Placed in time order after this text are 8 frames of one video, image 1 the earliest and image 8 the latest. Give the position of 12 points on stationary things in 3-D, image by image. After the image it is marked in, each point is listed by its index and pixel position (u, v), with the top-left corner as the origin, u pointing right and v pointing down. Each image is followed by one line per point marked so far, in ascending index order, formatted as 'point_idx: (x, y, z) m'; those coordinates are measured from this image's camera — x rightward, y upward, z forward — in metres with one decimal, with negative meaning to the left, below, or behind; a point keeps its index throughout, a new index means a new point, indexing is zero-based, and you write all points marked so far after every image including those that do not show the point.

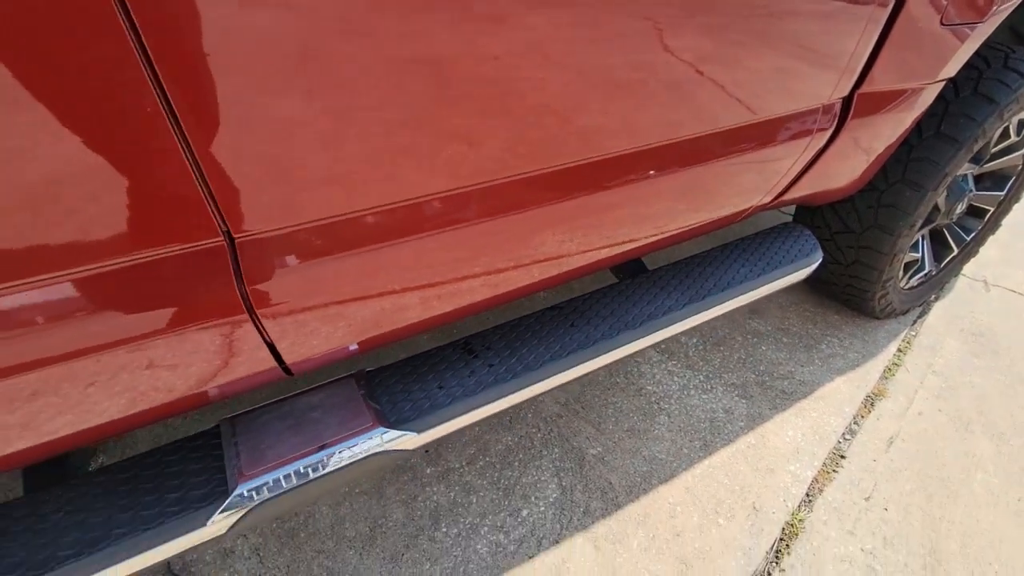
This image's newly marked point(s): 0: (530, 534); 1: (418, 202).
0: (0.0, -0.6, +1.2) m
1: (-0.2, +0.1, +0.8) m
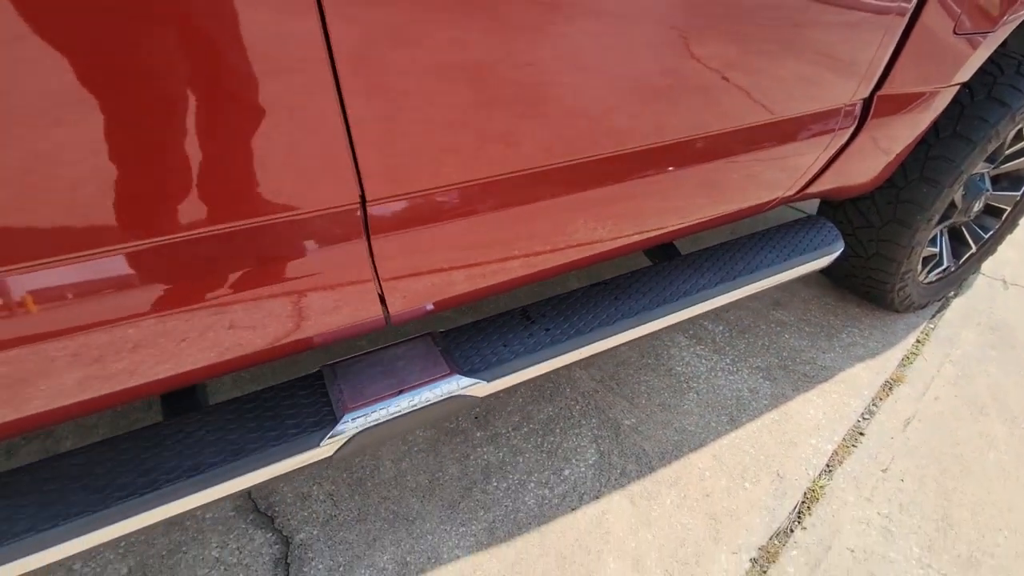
0: (+0.2, -0.5, +1.3) m
1: (0.0, +0.2, +0.9) m
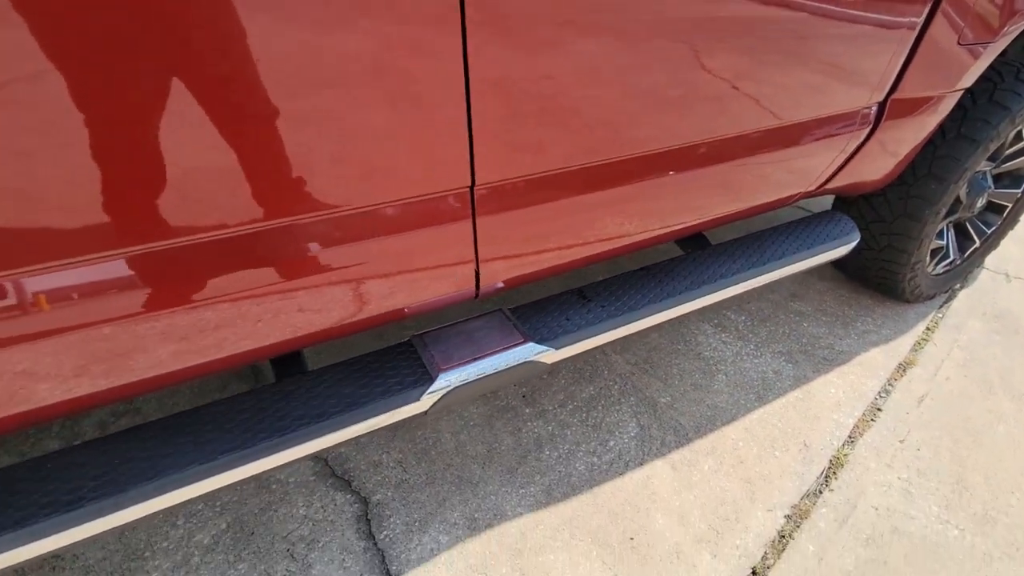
0: (+0.3, -0.5, +1.4) m
1: (+0.1, +0.2, +1.1) m
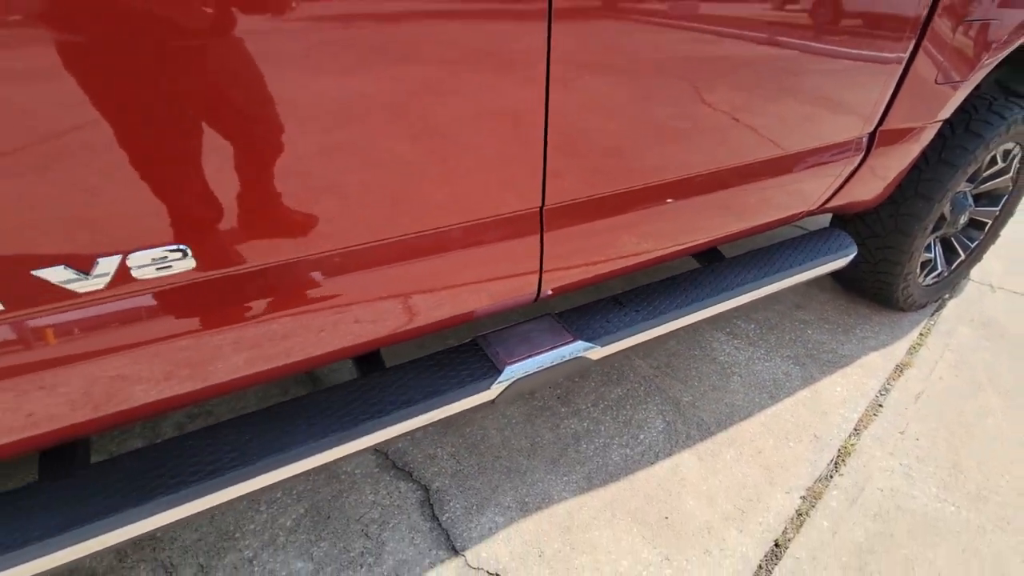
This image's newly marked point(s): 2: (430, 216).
0: (+0.4, -0.5, +1.6) m
1: (+0.2, +0.2, +1.3) m
2: (-0.2, +0.1, +1.1) m
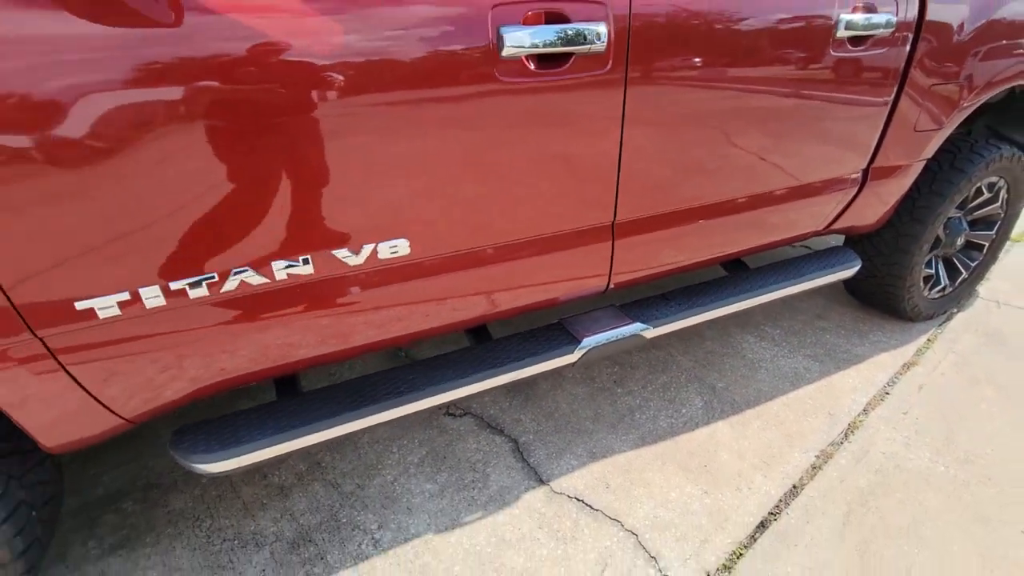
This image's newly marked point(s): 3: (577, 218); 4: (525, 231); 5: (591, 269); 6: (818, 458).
0: (+0.7, -0.5, +2.0) m
1: (+0.5, +0.2, +1.7) m
2: (+0.1, +0.2, +1.5) m
3: (+0.2, +0.2, +1.6) m
4: (0.0, +0.2, +1.5) m
5: (+0.3, +0.1, +1.7) m
6: (+1.1, -0.6, +1.8) m
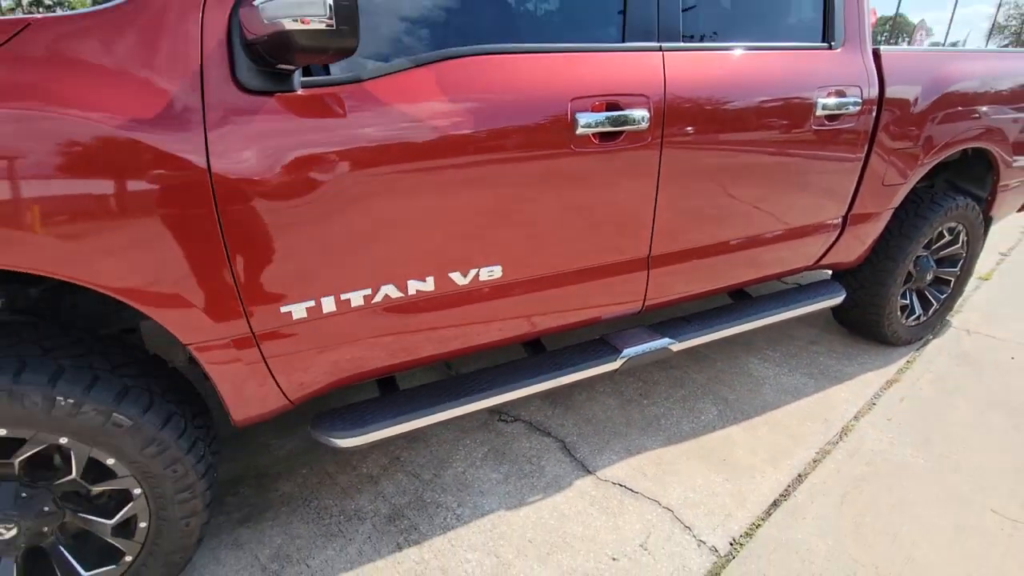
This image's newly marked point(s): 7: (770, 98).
0: (+0.9, -0.6, +2.3) m
1: (+0.7, +0.1, +2.1) m
2: (+0.3, +0.1, +1.9) m
3: (+0.4, +0.1, +2.0) m
4: (+0.3, +0.1, +1.9) m
5: (+0.5, 0.0, +2.1) m
6: (+1.3, -0.7, +2.2) m
7: (+1.1, +0.8, +2.1) m
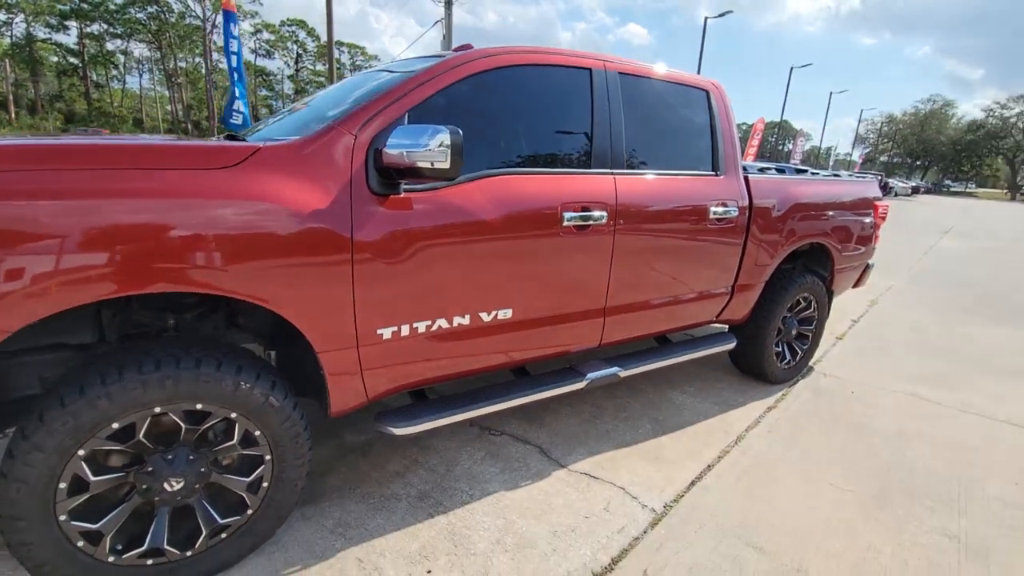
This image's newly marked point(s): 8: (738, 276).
0: (+0.8, -0.9, +3.2) m
1: (+0.7, -0.1, +3.0) m
2: (+0.3, -0.1, +2.8) m
3: (+0.4, -0.1, +2.8) m
4: (+0.3, -0.1, +2.7) m
5: (+0.4, -0.3, +2.9) m
6: (+1.2, -1.0, +3.0) m
7: (+1.0, +0.5, +3.1) m
8: (+1.6, +0.1, +3.5) m
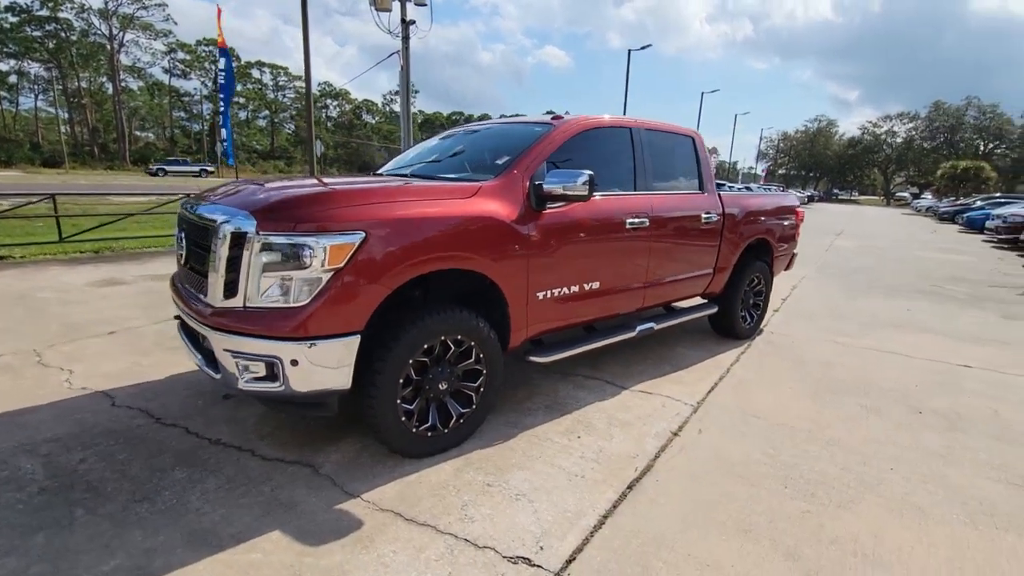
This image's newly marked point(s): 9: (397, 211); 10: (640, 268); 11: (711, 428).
0: (+1.4, -0.8, +4.6) m
1: (+1.2, 0.0, +4.5) m
2: (+0.9, 0.0, +4.2) m
3: (+1.0, +0.1, +4.3) m
4: (+0.9, 0.0, +4.1) m
5: (+1.0, -0.1, +4.4) m
6: (+1.9, -0.8, +4.5) m
7: (+1.6, +0.7, +4.6) m
8: (+2.1, +0.3, +5.1) m
9: (-0.6, +0.4, +2.8) m
10: (+1.1, +0.2, +4.3) m
11: (+1.4, -1.0, +3.6) m
